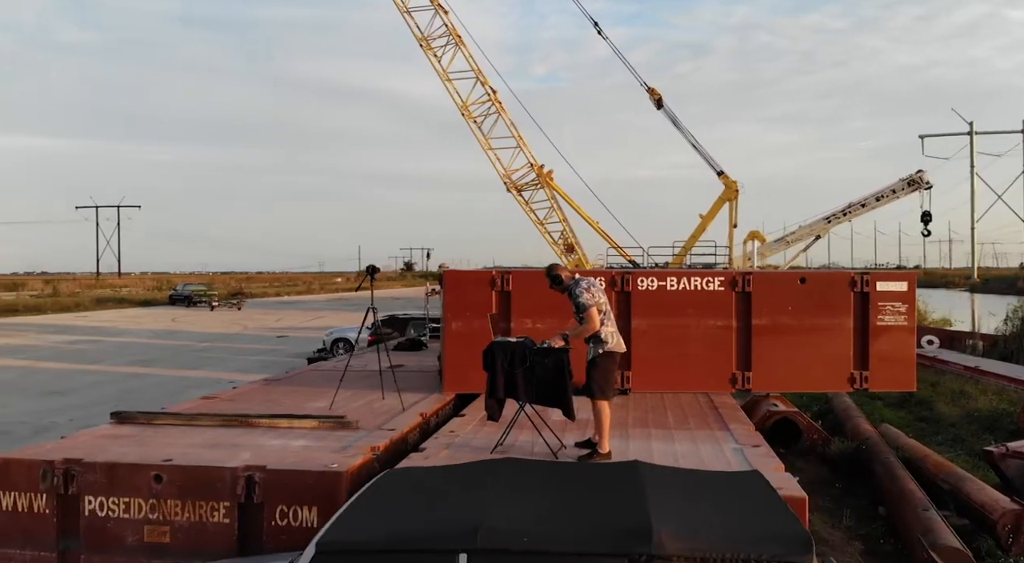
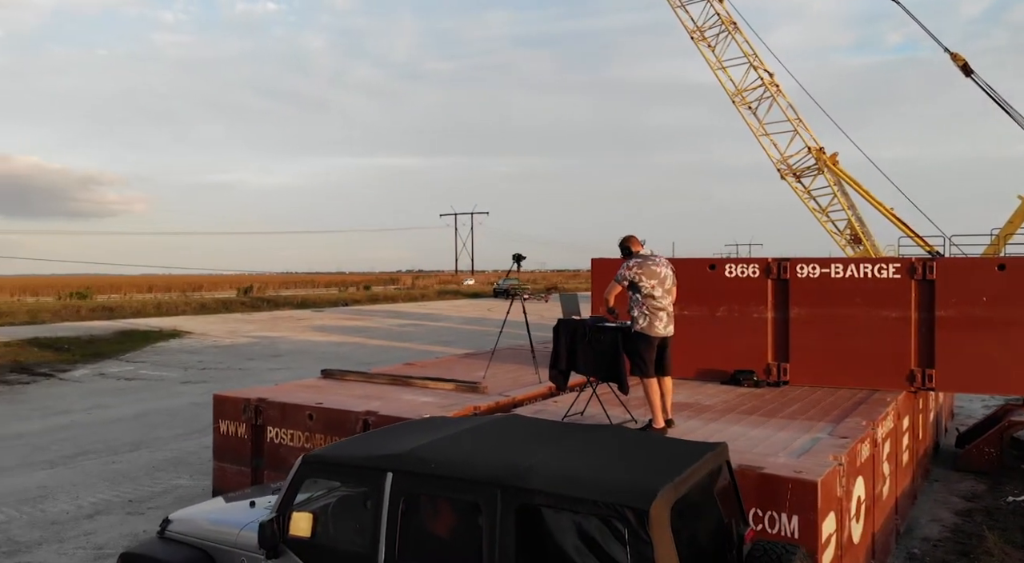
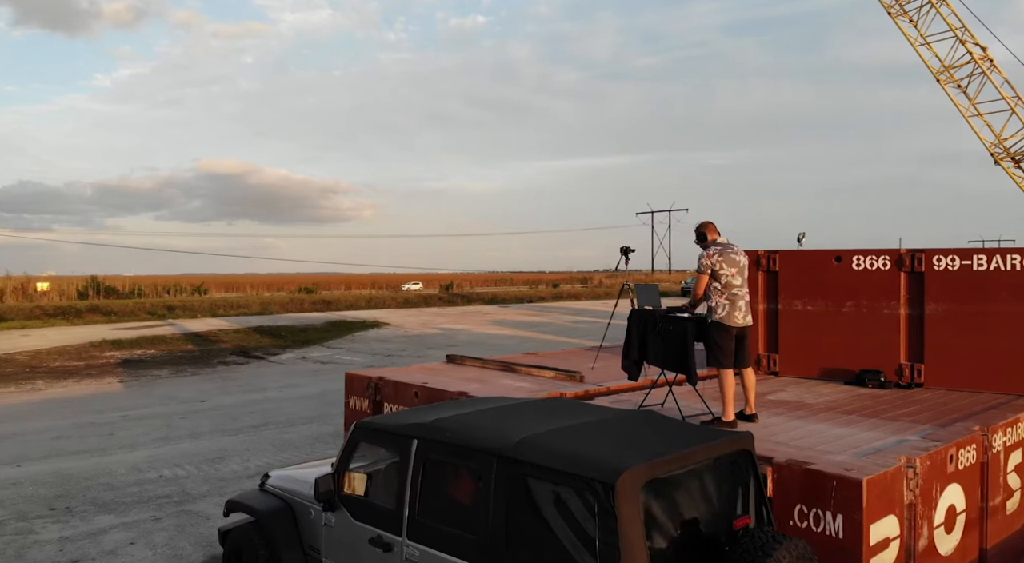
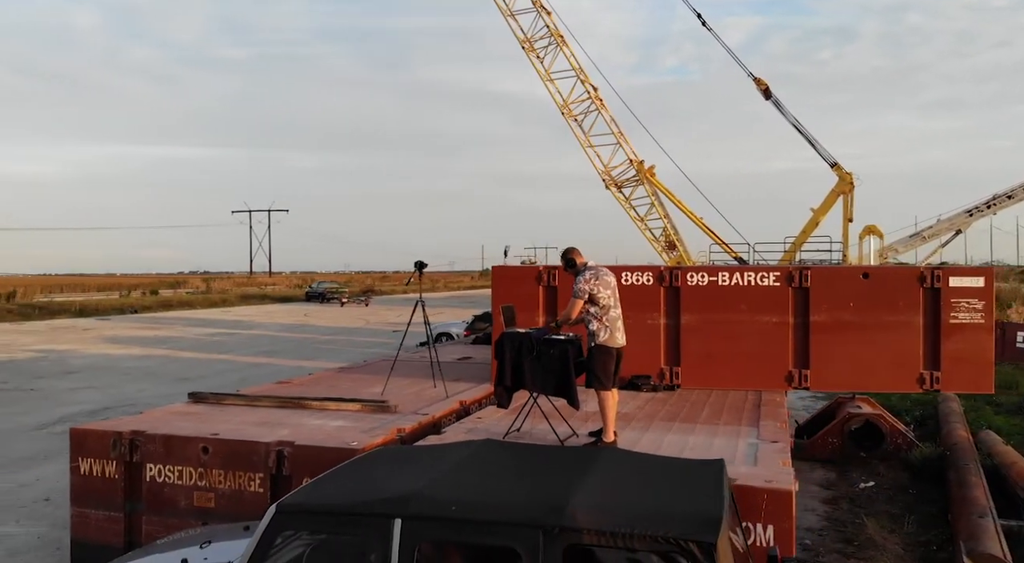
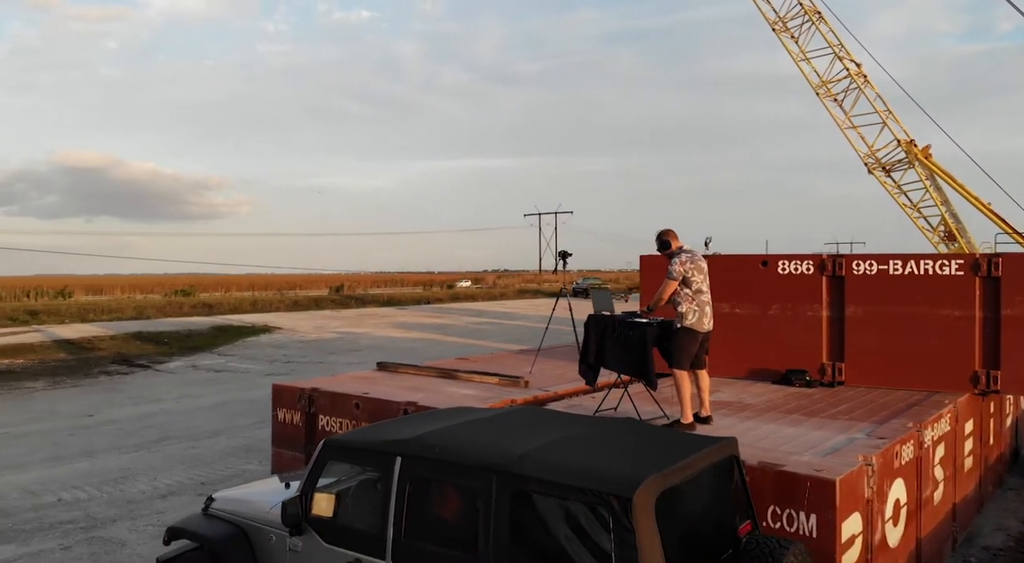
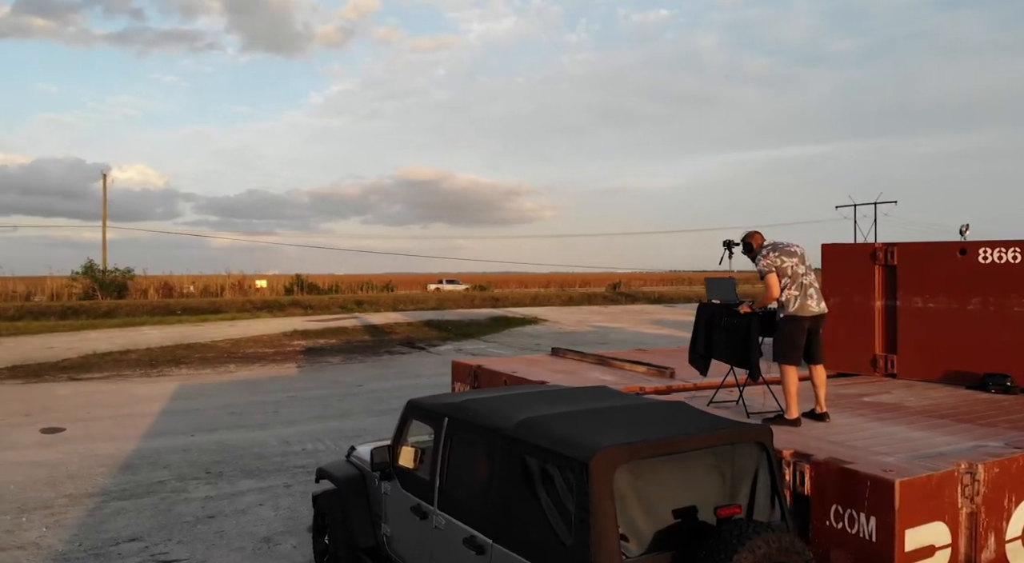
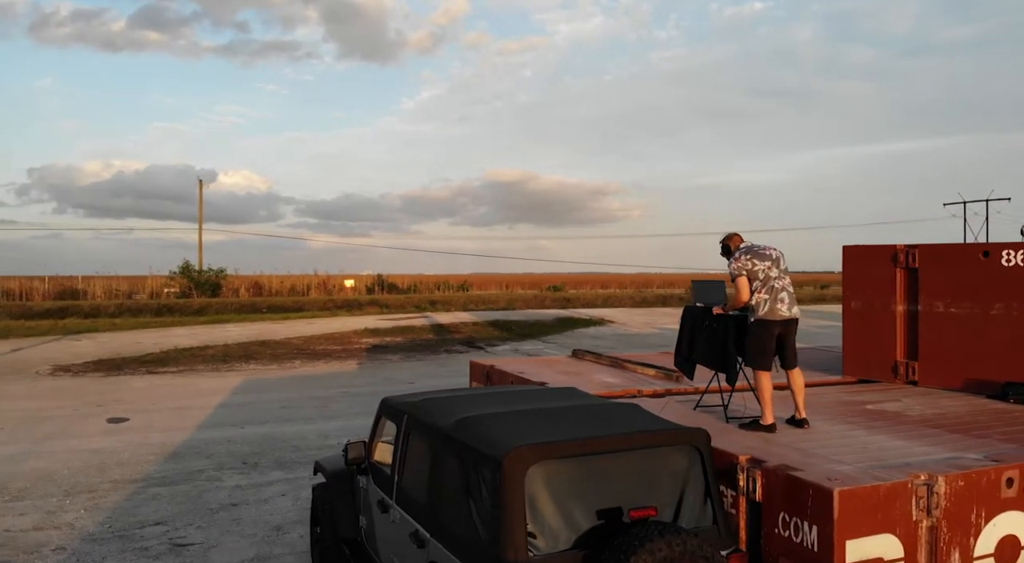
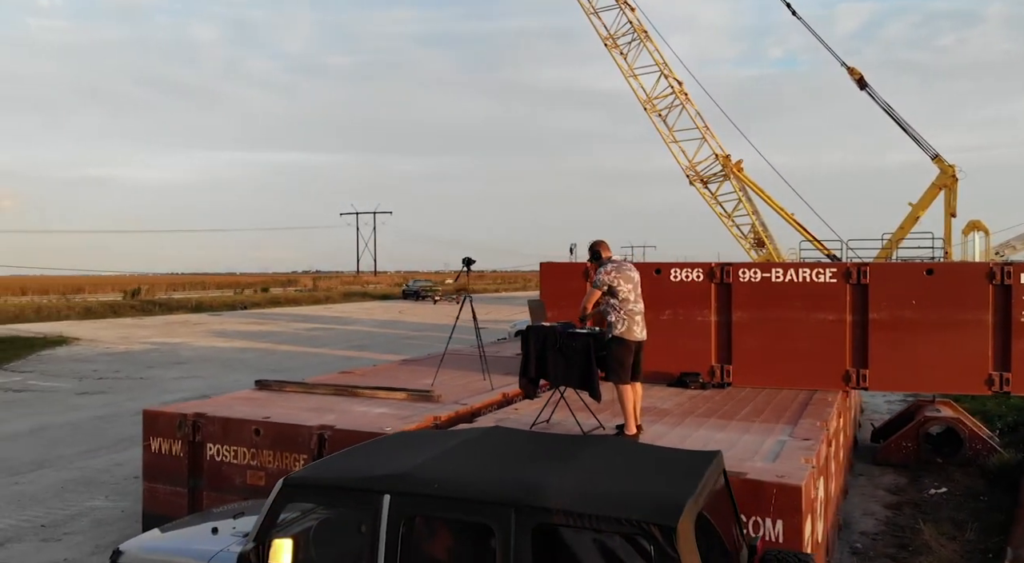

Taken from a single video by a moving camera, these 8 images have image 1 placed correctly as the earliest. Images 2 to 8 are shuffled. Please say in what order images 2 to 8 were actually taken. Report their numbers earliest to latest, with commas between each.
4, 8, 2, 5, 3, 6, 7
